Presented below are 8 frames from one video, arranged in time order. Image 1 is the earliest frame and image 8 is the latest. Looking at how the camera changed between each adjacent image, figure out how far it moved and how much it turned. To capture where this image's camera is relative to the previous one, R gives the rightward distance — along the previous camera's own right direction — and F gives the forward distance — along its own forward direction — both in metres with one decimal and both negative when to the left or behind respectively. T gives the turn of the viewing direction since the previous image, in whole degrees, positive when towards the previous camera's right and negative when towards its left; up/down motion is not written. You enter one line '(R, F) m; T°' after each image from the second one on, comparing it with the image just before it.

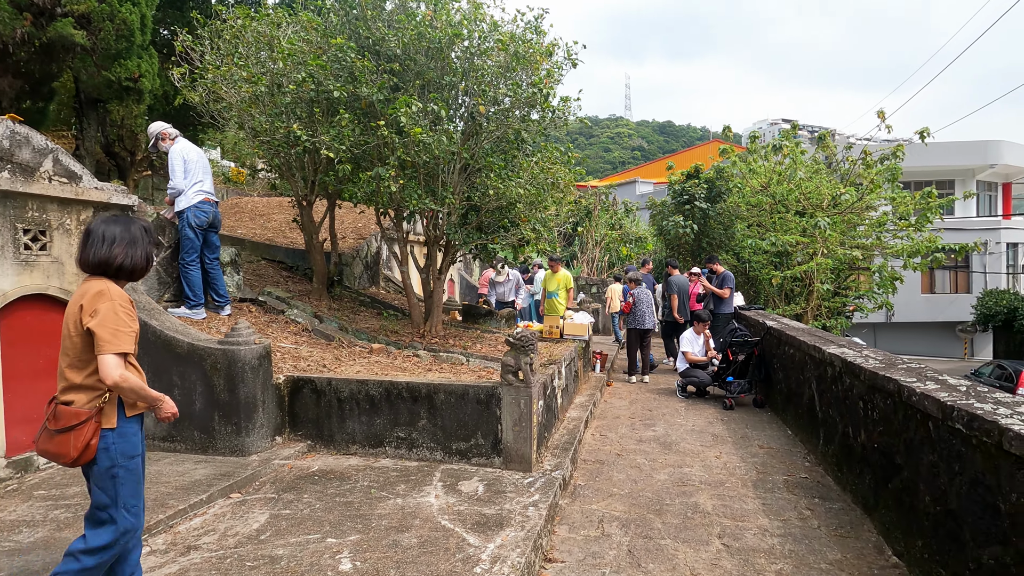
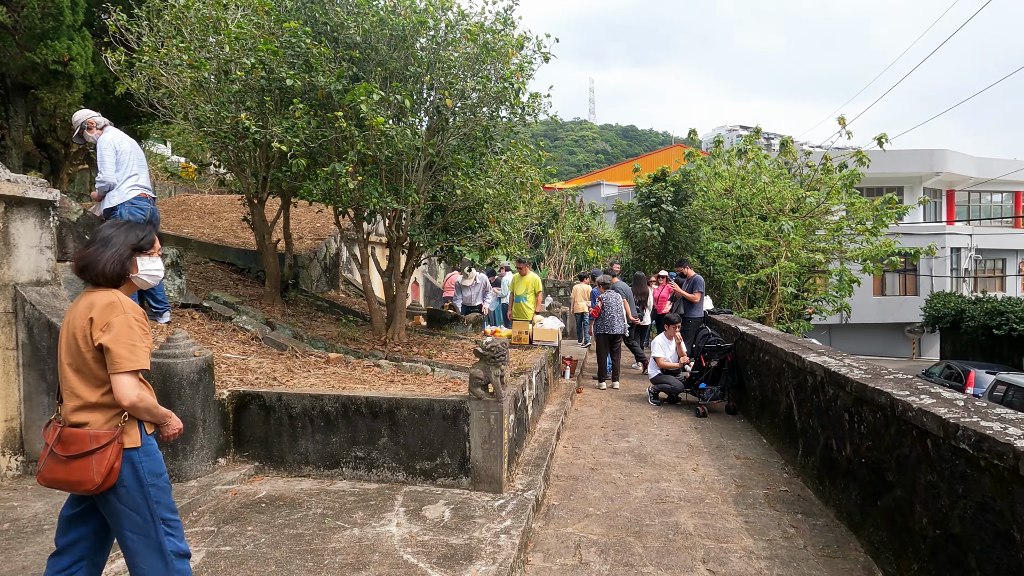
(0.0, +0.3) m; +4°
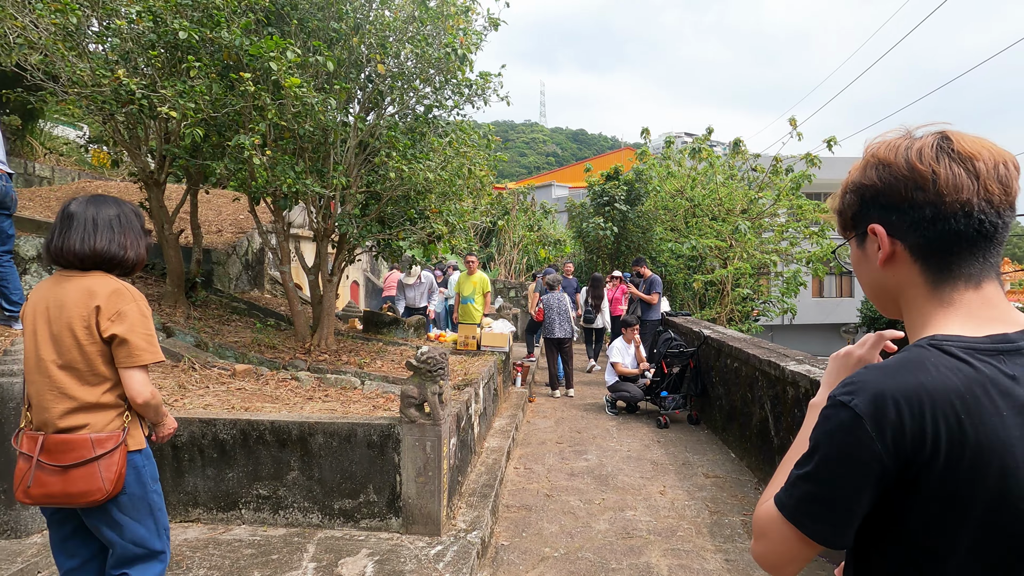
(+0.1, +0.7) m; +5°
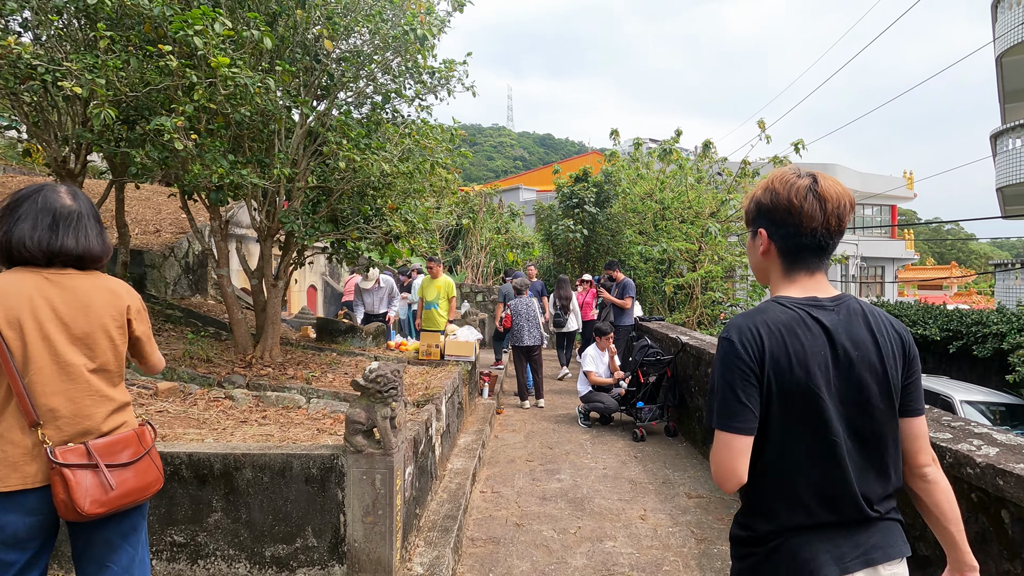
(0.0, +0.5) m; +3°
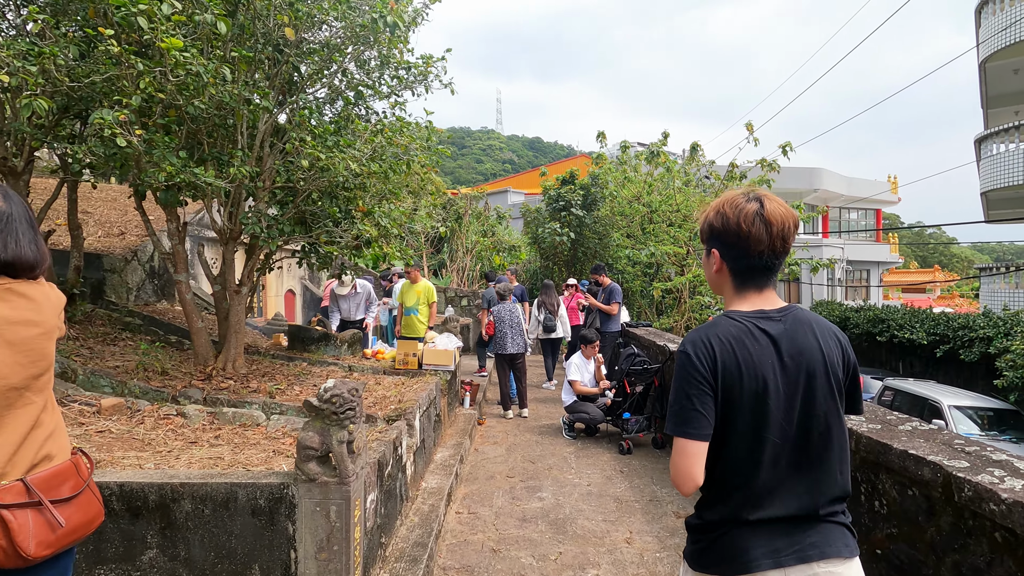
(+0.1, +0.3) m; +1°
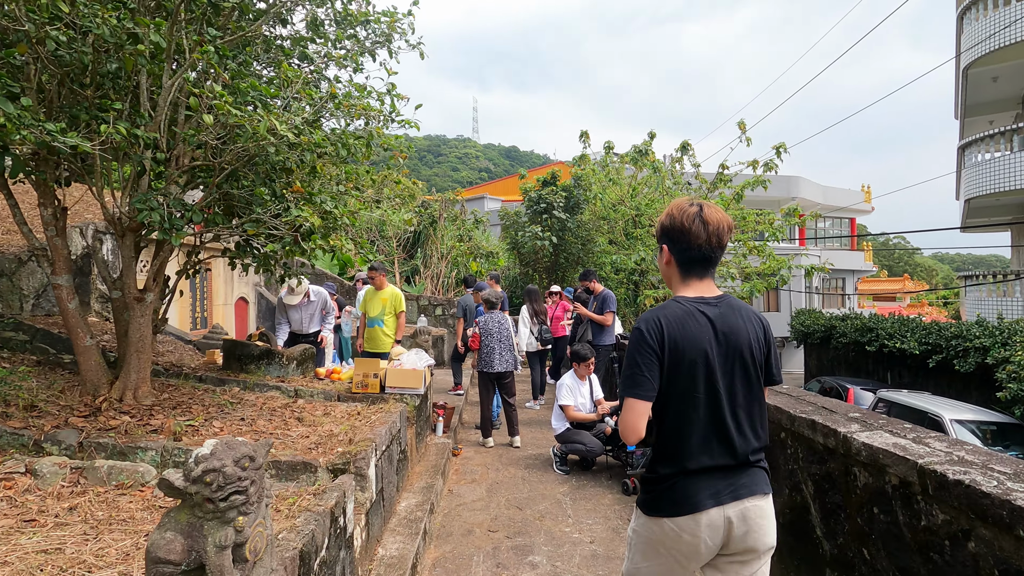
(-0.1, +1.0) m; +3°
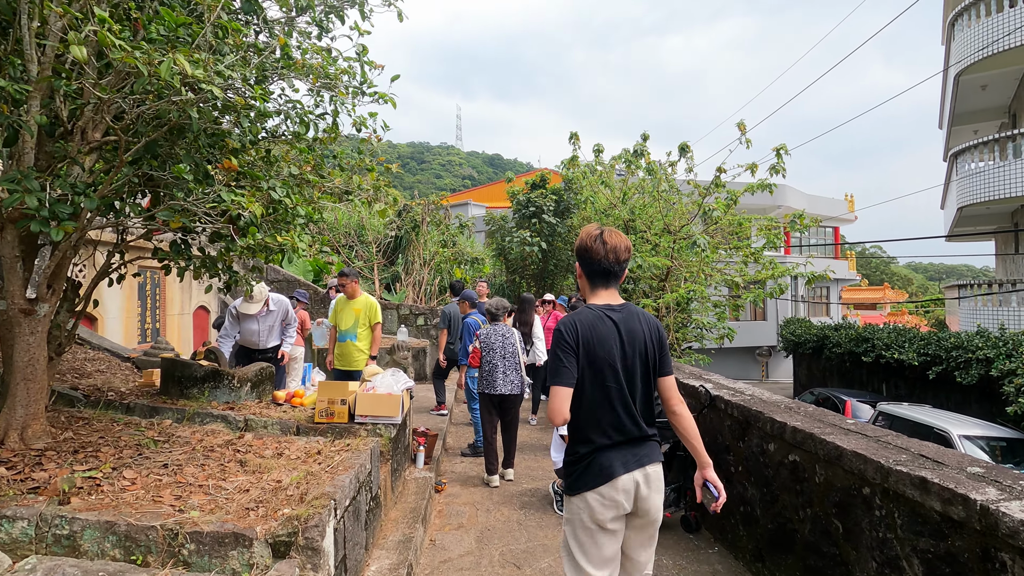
(-0.1, +0.8) m; +2°
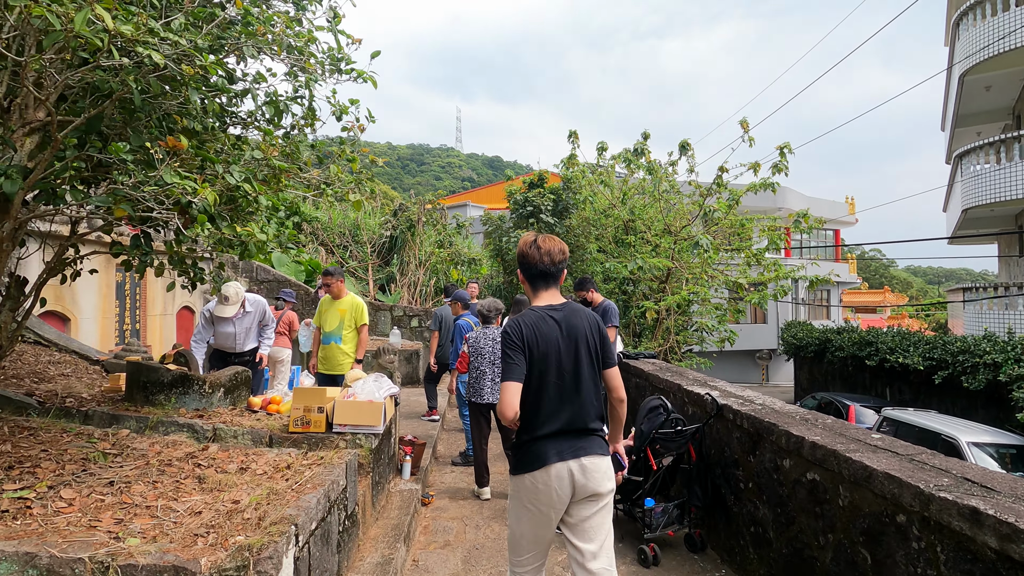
(+0.1, +0.3) m; 0°
